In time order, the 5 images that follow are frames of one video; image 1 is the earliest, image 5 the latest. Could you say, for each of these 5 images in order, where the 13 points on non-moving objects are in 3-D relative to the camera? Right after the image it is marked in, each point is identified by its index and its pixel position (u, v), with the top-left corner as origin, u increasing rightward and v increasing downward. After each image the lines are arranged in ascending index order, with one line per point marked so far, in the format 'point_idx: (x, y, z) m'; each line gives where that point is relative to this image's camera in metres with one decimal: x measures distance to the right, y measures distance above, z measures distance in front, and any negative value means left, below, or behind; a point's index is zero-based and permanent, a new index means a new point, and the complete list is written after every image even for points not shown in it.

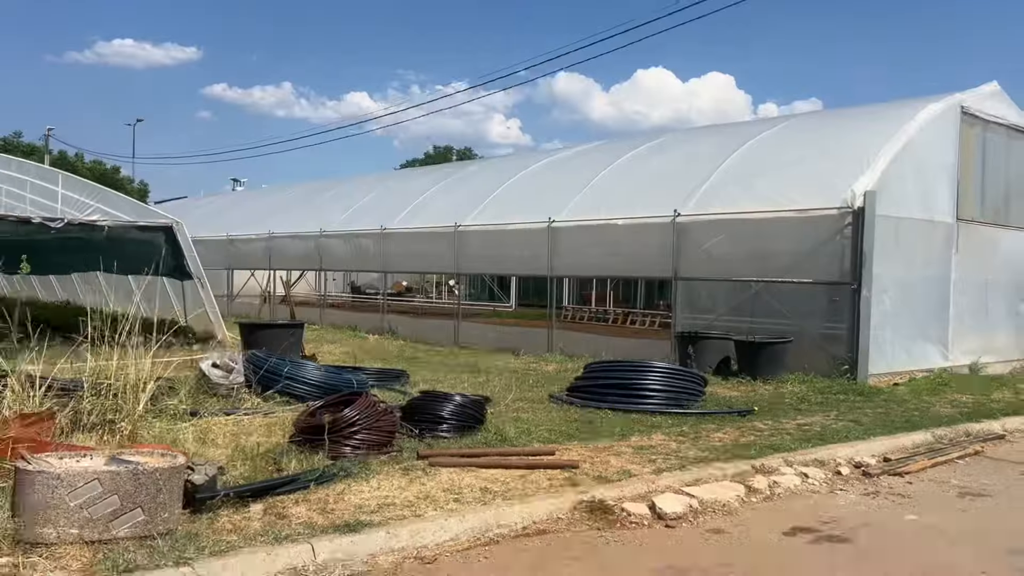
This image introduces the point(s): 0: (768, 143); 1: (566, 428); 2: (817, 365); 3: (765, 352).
0: (+4.1, +2.4, +13.7) m
1: (+0.5, -1.2, +7.6) m
2: (+4.0, -1.0, +11.2) m
3: (+3.2, -0.8, +10.8) m
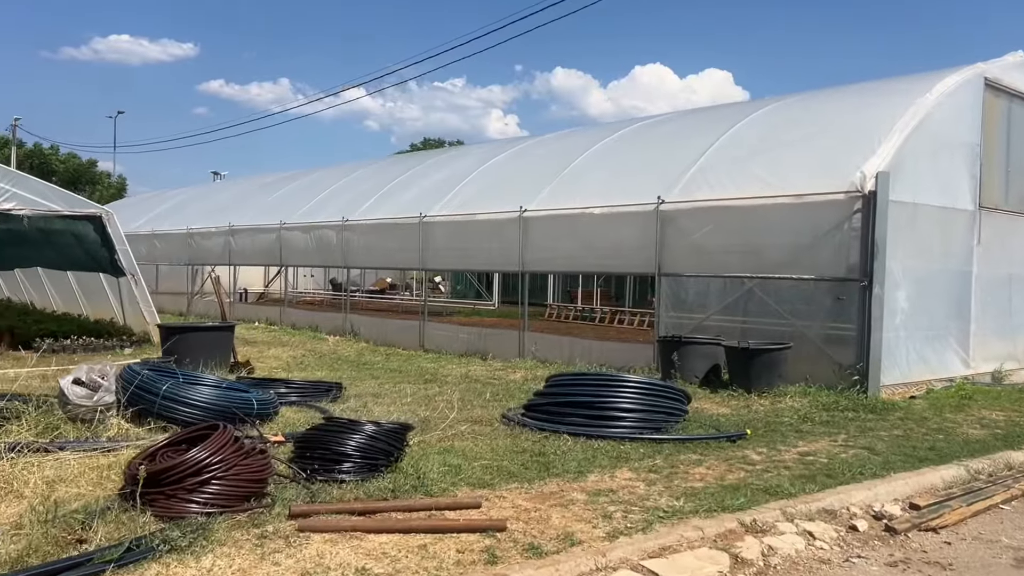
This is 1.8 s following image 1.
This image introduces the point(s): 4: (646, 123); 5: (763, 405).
0: (+3.6, +2.4, +12.2) m
1: (0.0, -1.2, +6.0) m
2: (+3.5, -1.0, +9.6) m
3: (+2.7, -0.8, +9.3) m
4: (+2.3, +2.9, +14.9) m
5: (+2.6, -1.2, +8.8) m
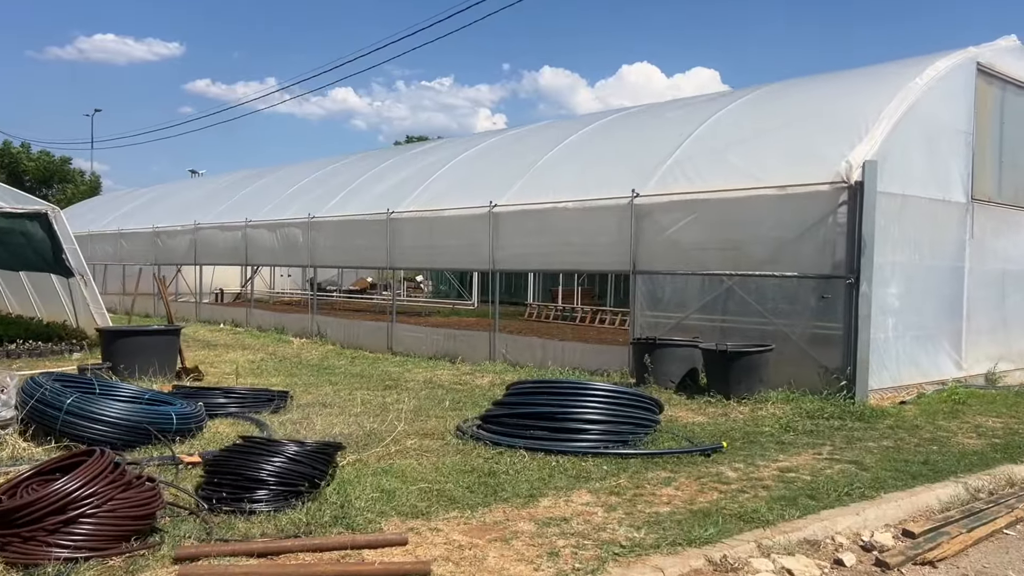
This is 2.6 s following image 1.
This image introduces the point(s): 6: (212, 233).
0: (+3.1, +2.4, +11.5) m
1: (-0.4, -1.2, +5.4) m
2: (+3.1, -1.0, +9.0) m
3: (+2.3, -0.8, +8.6) m
4: (+1.8, +2.9, +14.2) m
5: (+2.2, -1.2, +8.1) m
6: (-6.9, +1.3, +19.7) m
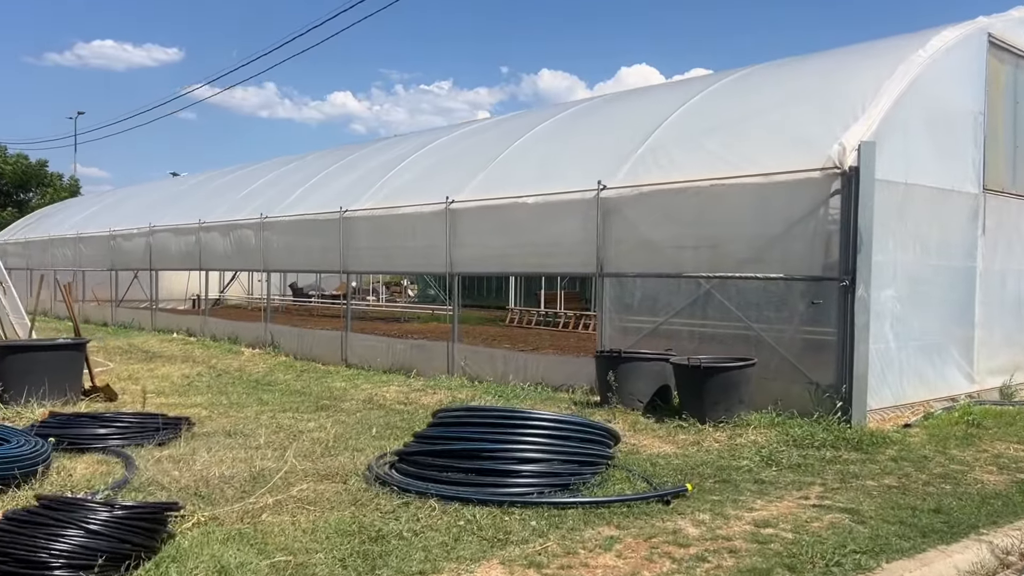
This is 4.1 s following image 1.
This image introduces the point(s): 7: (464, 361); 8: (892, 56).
0: (+2.6, +2.4, +10.3) m
1: (-0.9, -1.3, +4.1) m
2: (+2.5, -1.0, +7.7) m
3: (+1.7, -0.8, +7.4) m
4: (+1.3, +2.8, +13.0) m
5: (+1.7, -1.2, +6.9) m
6: (-7.5, +1.1, +18.4) m
7: (-0.6, -1.0, +11.4) m
8: (+3.8, +2.3, +8.6) m
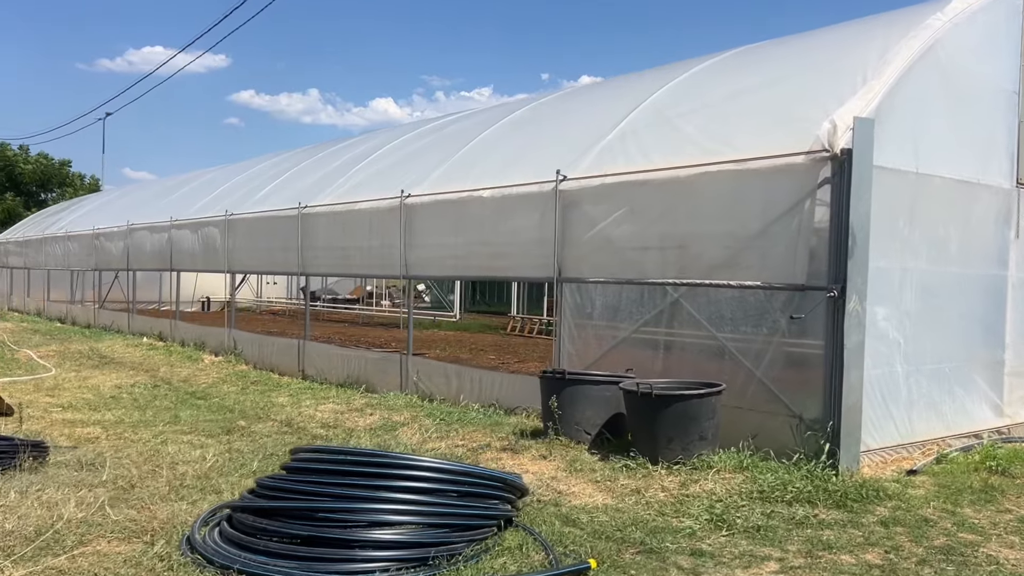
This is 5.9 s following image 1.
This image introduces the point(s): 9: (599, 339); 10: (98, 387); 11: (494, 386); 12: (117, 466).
0: (+2.1, +2.3, +8.9) m
1: (-1.7, -1.3, +2.8) m
2: (+1.9, -1.1, +6.3) m
3: (+1.1, -0.9, +6.0) m
4: (+1.0, +2.7, +11.6) m
5: (+1.0, -1.3, +5.5) m
6: (-7.6, +1.1, +17.5) m
7: (-1.1, -1.0, +10.1) m
8: (+3.3, +2.2, +7.1) m
9: (+0.8, -0.5, +7.8) m
10: (-5.2, -1.3, +10.8) m
11: (-0.2, -1.0, +9.1) m
12: (-2.8, -1.3, +6.0) m
